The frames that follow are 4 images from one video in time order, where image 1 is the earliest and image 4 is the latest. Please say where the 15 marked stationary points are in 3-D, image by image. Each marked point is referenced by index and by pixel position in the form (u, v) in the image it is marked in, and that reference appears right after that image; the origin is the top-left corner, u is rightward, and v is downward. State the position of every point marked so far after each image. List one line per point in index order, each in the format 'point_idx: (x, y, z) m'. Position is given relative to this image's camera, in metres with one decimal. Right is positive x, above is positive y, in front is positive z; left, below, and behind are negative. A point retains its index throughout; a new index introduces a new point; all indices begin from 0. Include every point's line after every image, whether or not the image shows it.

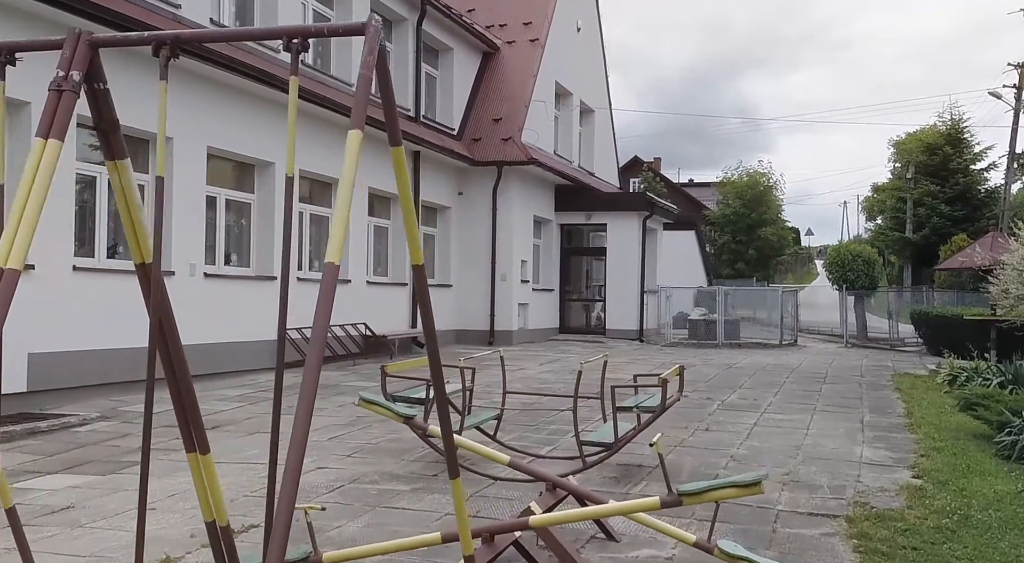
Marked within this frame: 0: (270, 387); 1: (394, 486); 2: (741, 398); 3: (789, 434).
0: (-3.0, -1.3, +11.9) m
1: (-0.8, -1.5, +6.8) m
2: (+2.7, -1.4, +11.5) m
3: (+2.6, -1.5, +9.1) m
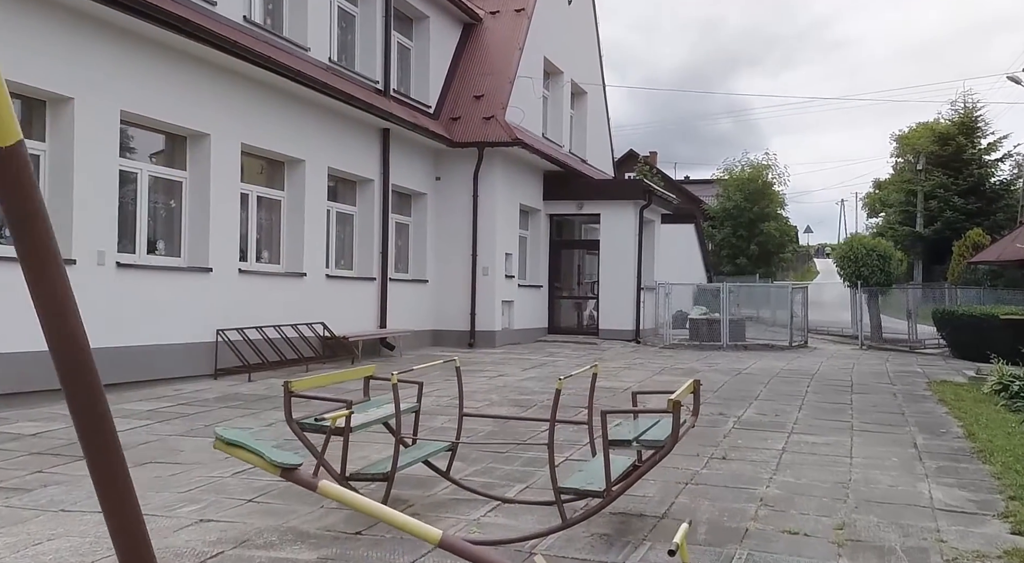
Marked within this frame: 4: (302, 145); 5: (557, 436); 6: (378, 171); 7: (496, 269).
0: (-3.3, -1.2, +9.9) m
1: (-1.1, -1.4, +4.8) m
2: (+2.5, -1.3, +9.5) m
3: (+2.4, -1.4, +7.2) m
4: (-3.0, +1.9, +13.6) m
5: (+0.4, -1.3, +8.0) m
6: (-2.2, +1.8, +15.8) m
7: (-0.3, +0.2, +18.0) m
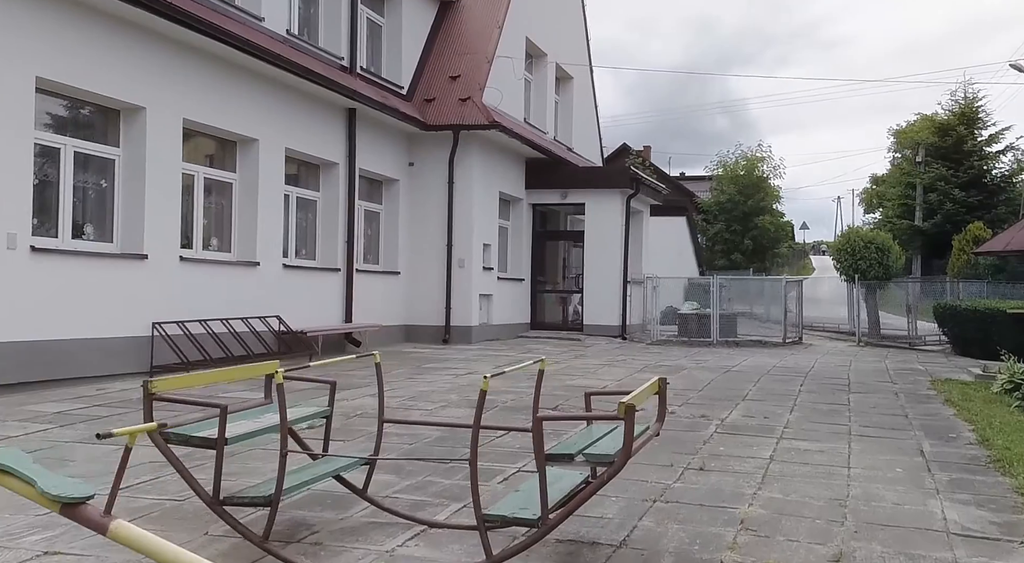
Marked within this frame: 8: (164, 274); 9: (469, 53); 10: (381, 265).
0: (-3.7, -1.1, +8.8) m
1: (-1.4, -1.3, +3.8) m
2: (+2.1, -1.2, +8.5) m
3: (+2.0, -1.3, +6.2) m
4: (-3.4, +2.1, +12.5) m
5: (0.0, -1.2, +7.0) m
6: (-2.6, +2.0, +14.8) m
7: (-0.7, +0.4, +17.0) m
8: (-3.9, +0.1, +10.9) m
9: (-0.8, +4.2, +17.7) m
10: (-2.3, +0.3, +16.8) m
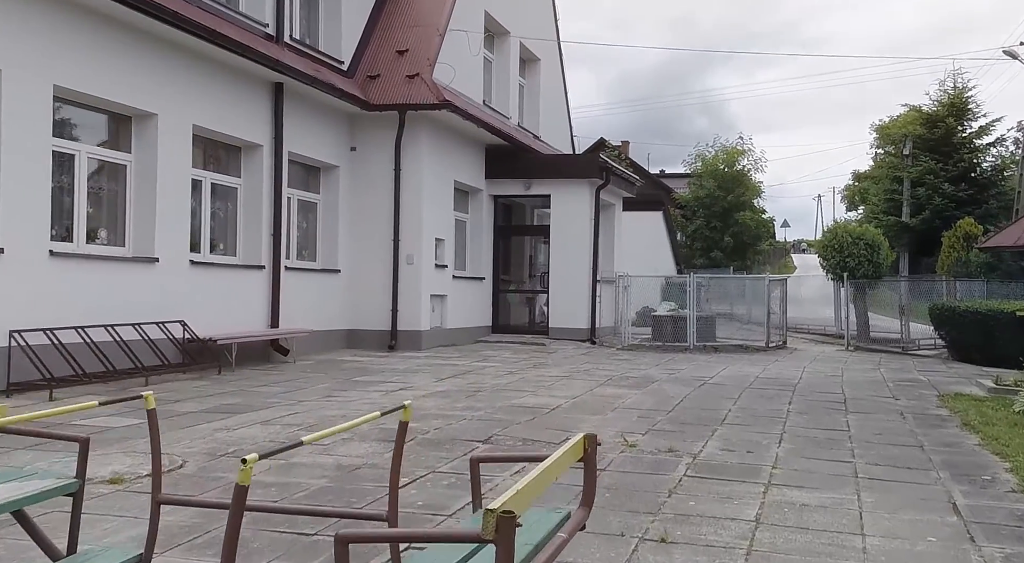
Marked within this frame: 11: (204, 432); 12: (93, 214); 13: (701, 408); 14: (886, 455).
0: (-4.2, -1.1, +7.0) m
1: (-1.9, -1.3, +2.0) m
2: (+1.5, -1.2, +6.8) m
3: (+1.5, -1.3, +4.4) m
4: (-4.0, +2.1, +10.7) m
5: (-0.5, -1.2, +5.2) m
6: (-3.3, +2.0, +13.0) m
7: (-1.4, +0.4, +15.2) m
8: (-4.6, +0.1, +9.0) m
9: (-1.5, +4.2, +15.9) m
10: (-3.0, +0.3, +15.0) m
11: (-2.3, -1.1, +7.2) m
12: (-4.5, +0.7, +10.3) m
13: (+1.8, -1.2, +9.1) m
14: (+2.7, -1.2, +6.8) m
